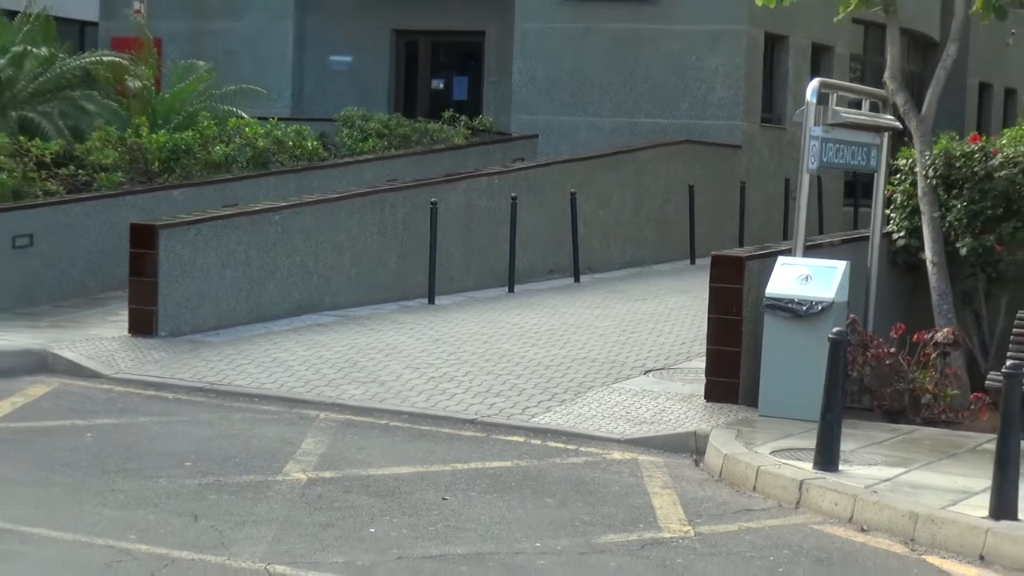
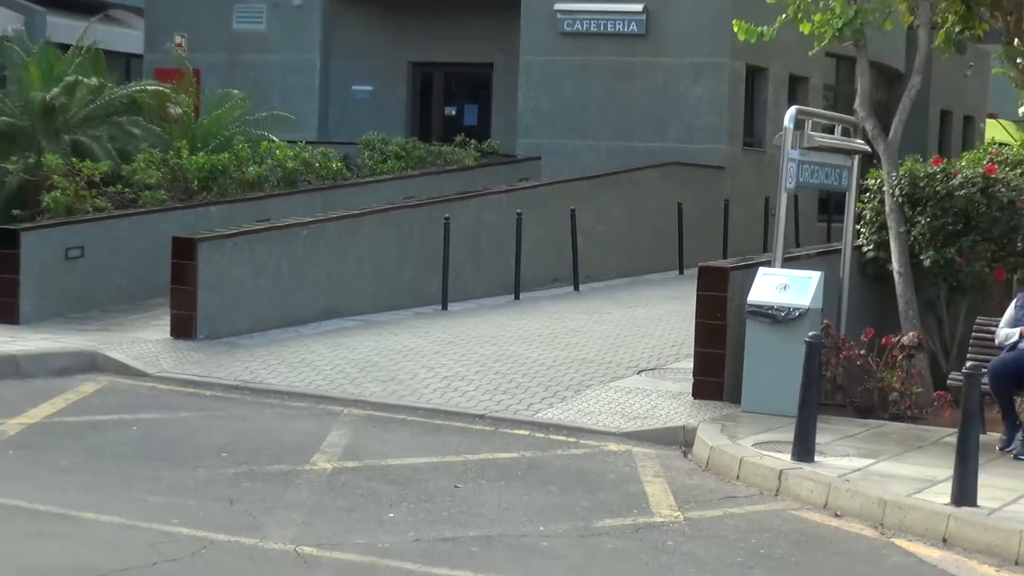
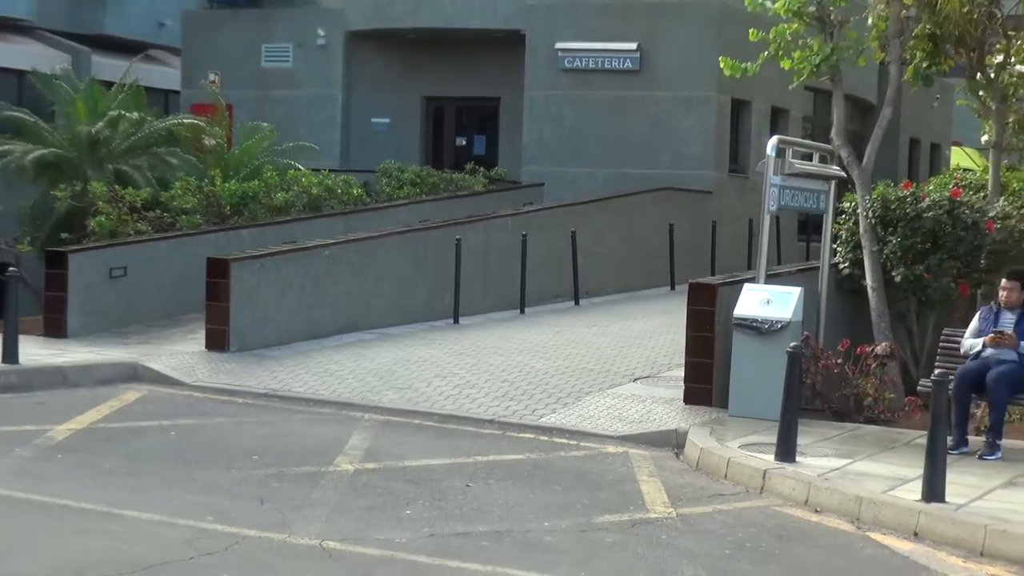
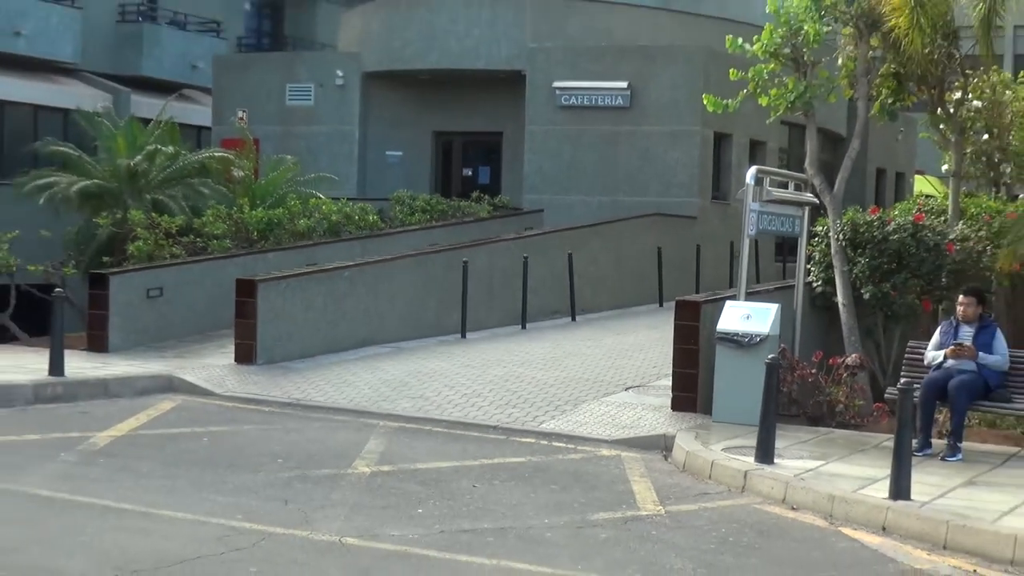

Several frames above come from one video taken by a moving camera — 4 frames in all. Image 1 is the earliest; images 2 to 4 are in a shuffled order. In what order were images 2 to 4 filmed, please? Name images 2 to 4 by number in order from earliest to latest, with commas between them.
2, 3, 4
